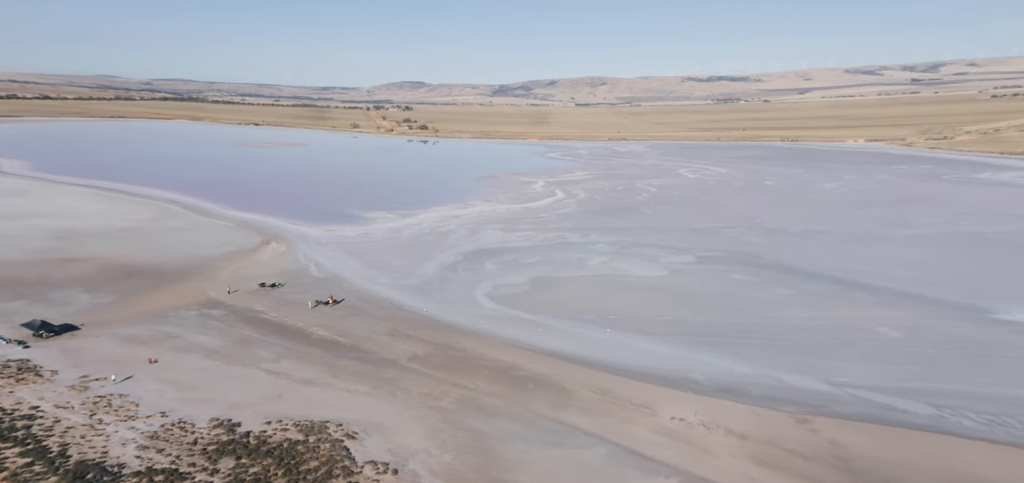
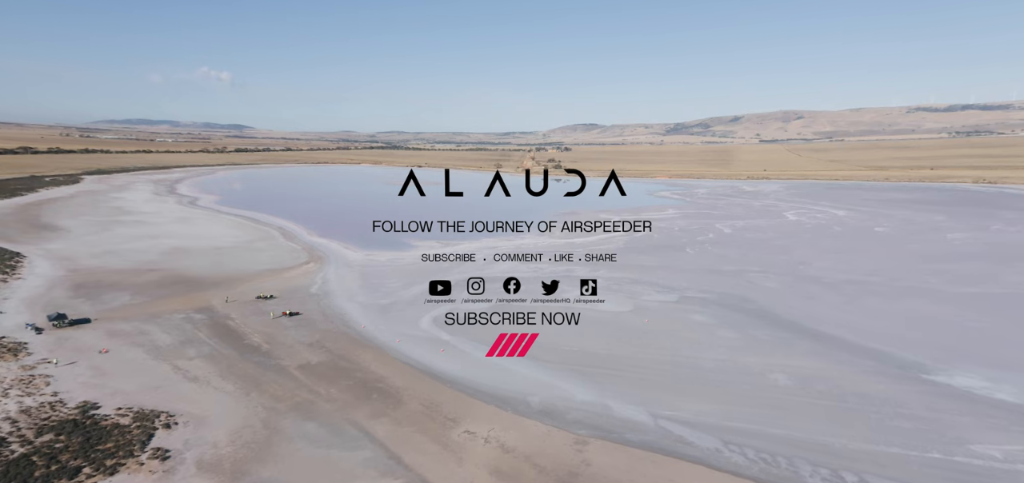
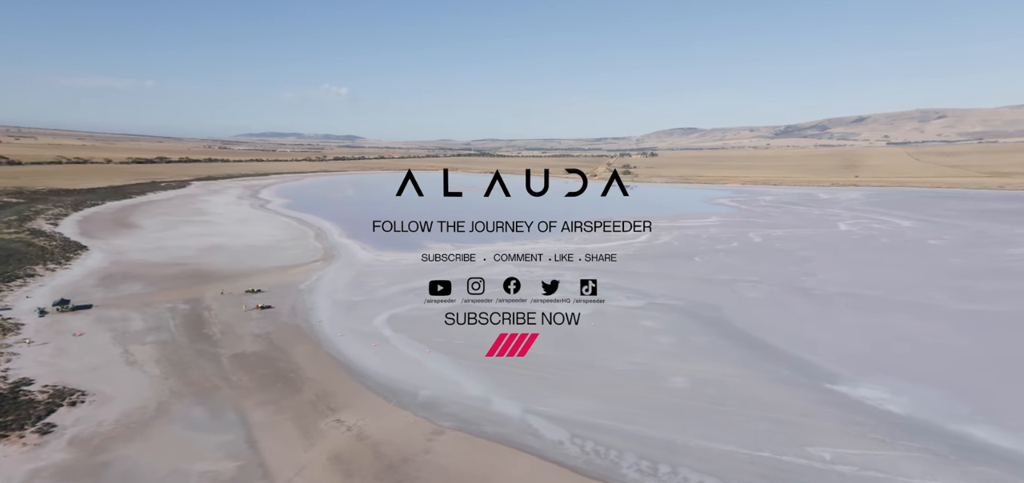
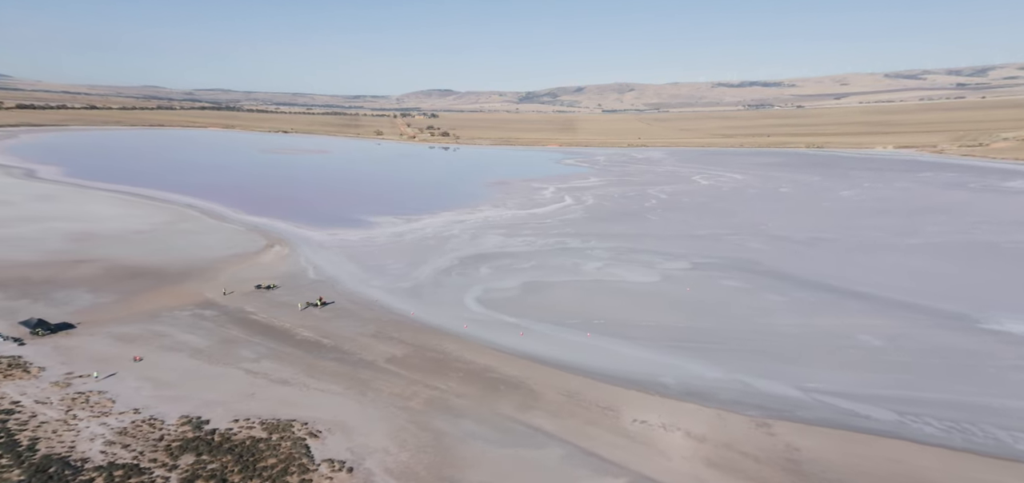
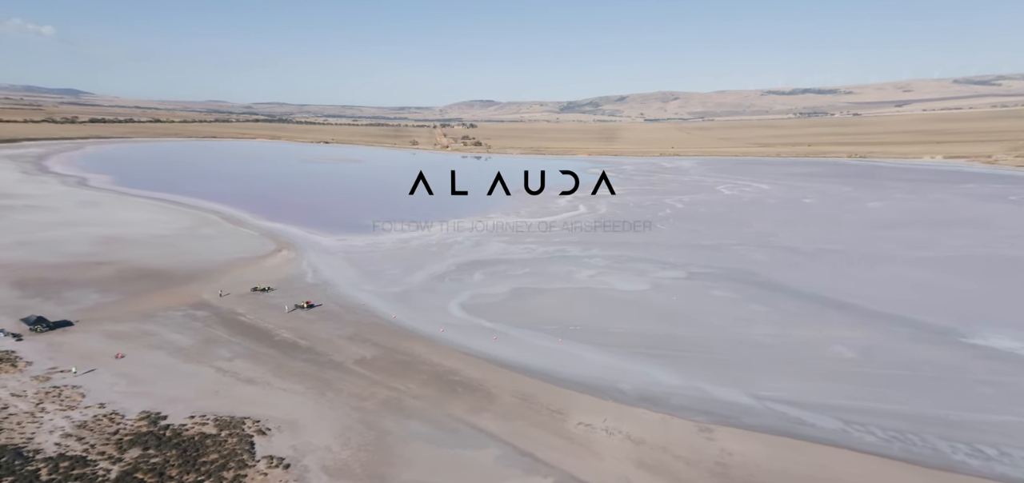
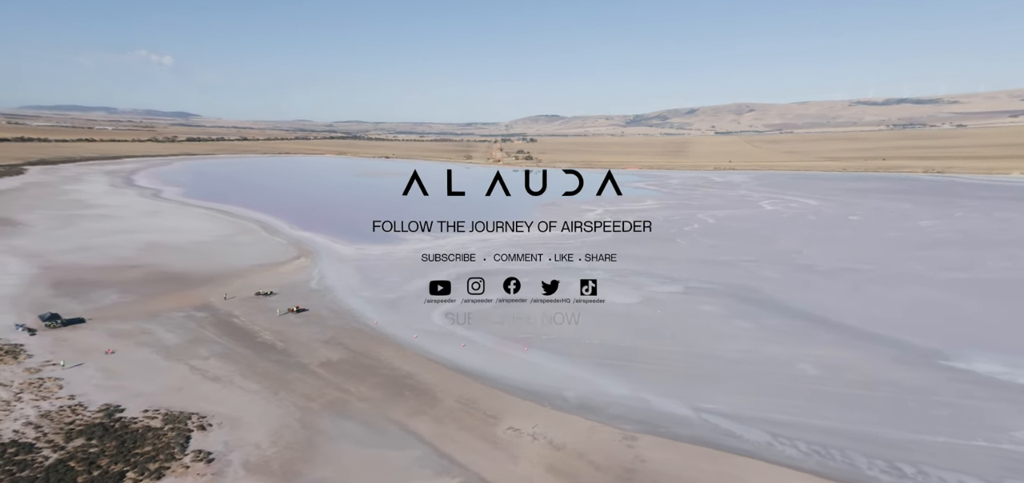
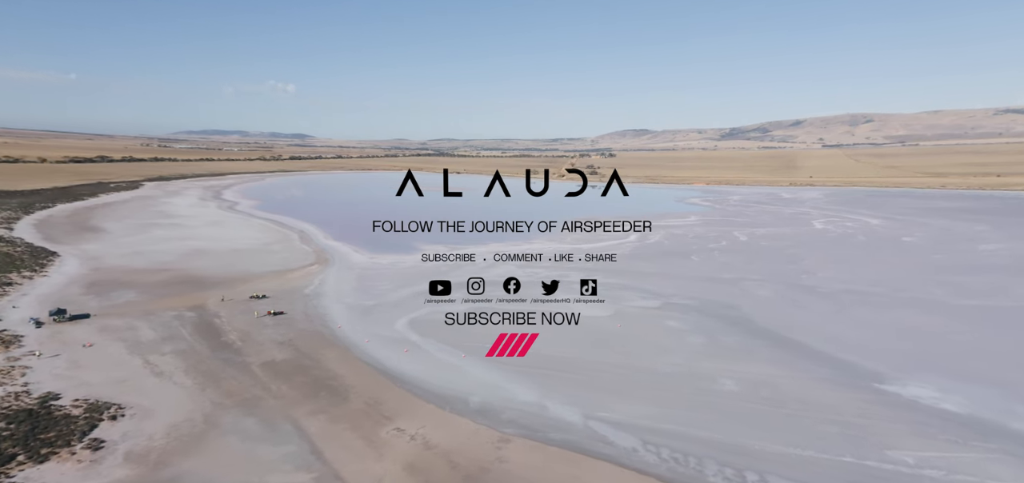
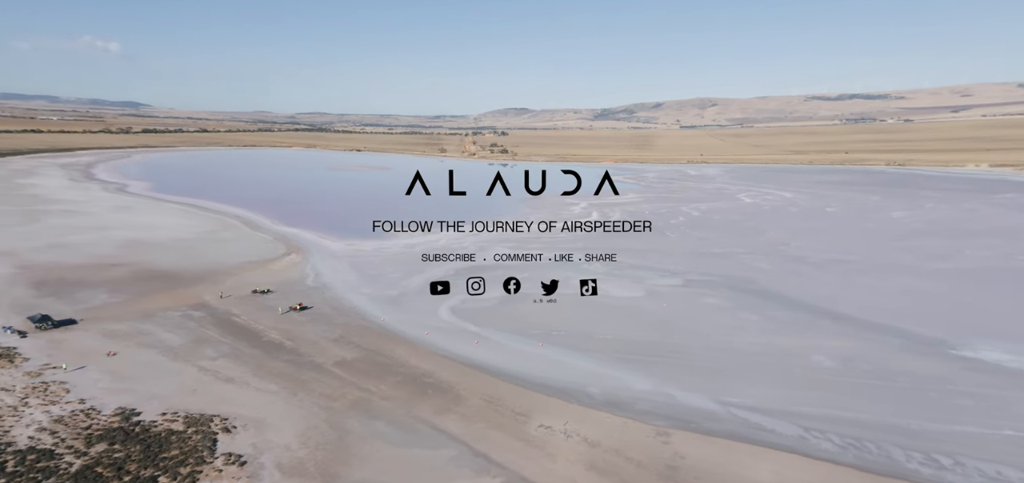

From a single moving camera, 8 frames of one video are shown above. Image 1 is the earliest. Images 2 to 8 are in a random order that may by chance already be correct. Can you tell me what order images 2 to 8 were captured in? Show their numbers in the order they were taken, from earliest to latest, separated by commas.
4, 5, 8, 6, 2, 7, 3
